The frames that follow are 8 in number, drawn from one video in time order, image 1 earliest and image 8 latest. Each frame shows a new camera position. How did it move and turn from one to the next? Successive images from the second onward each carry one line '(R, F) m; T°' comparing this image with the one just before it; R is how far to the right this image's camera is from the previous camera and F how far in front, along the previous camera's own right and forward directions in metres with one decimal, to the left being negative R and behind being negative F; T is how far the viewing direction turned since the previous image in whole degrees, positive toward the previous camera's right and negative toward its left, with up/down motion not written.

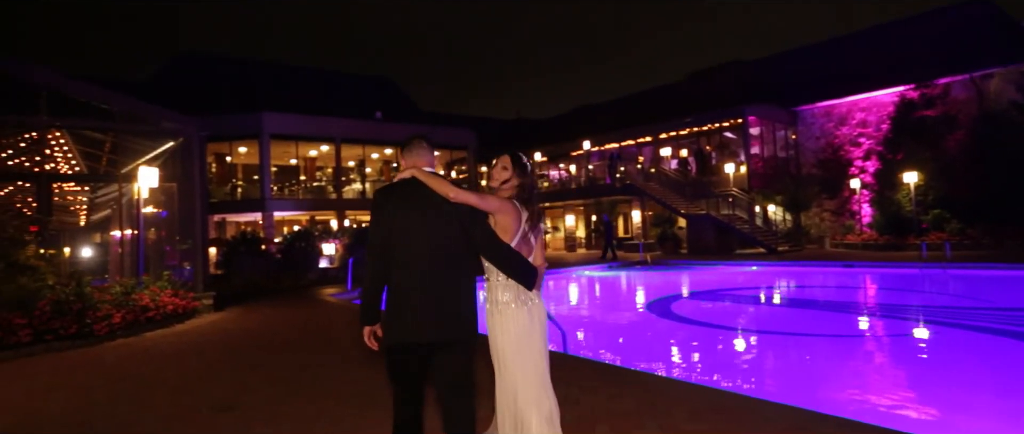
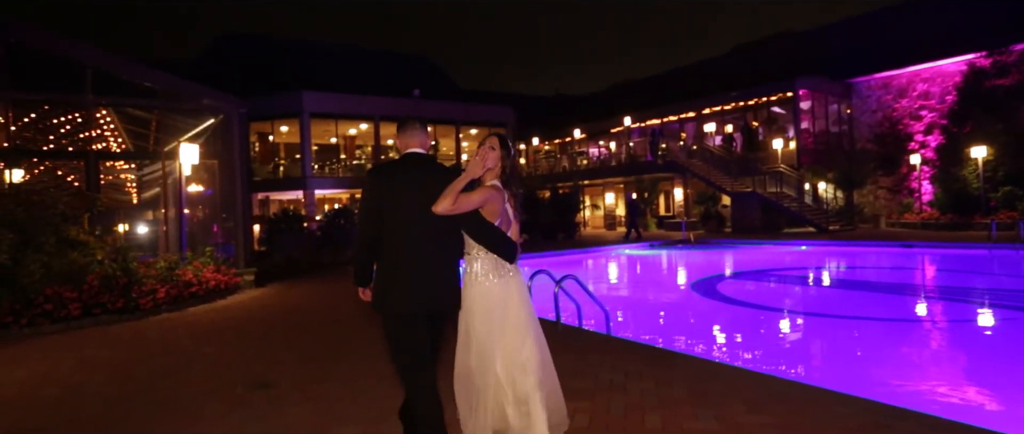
(0.0, +0.3) m; -4°
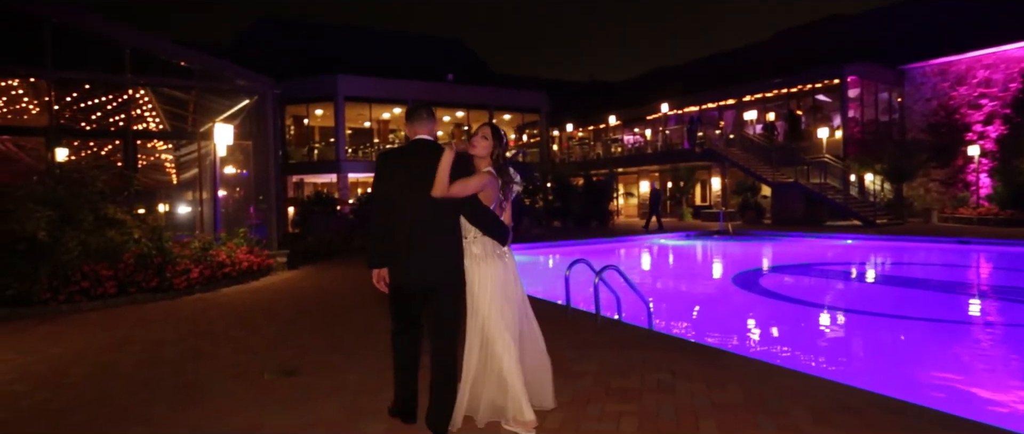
(-0.1, +0.3) m; -3°
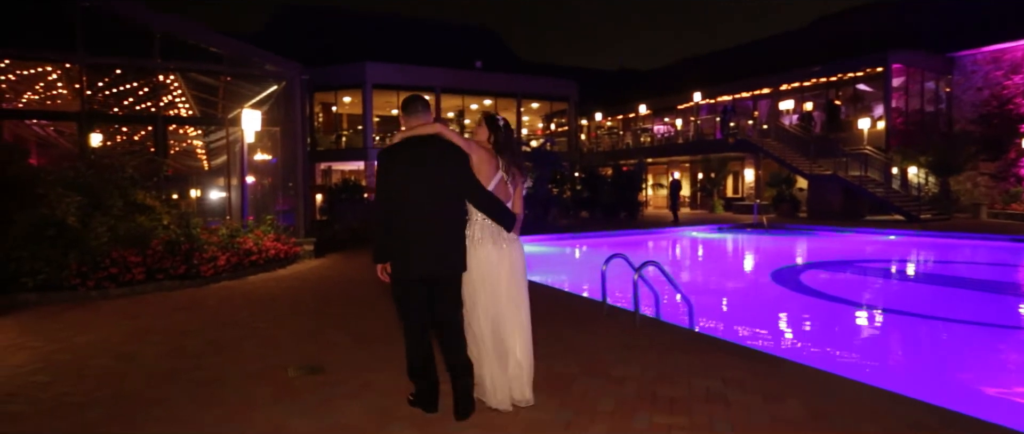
(-0.1, +0.3) m; -2°
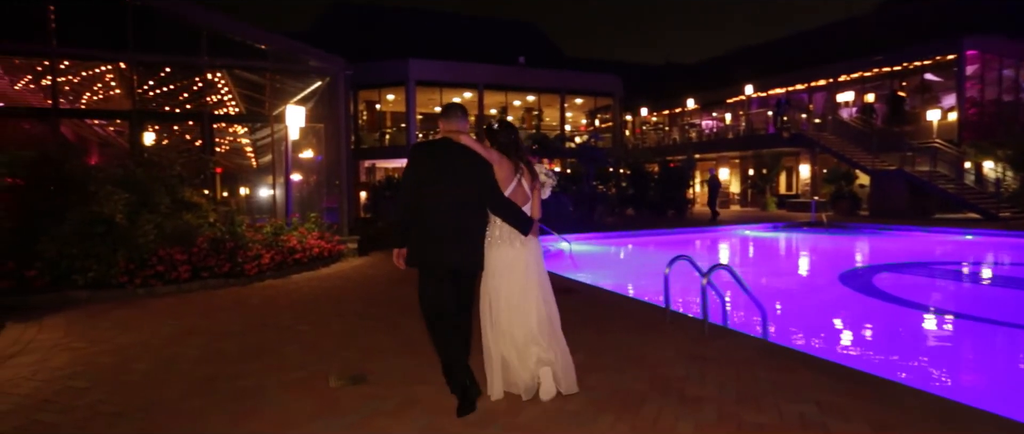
(-0.1, +0.4) m; -4°
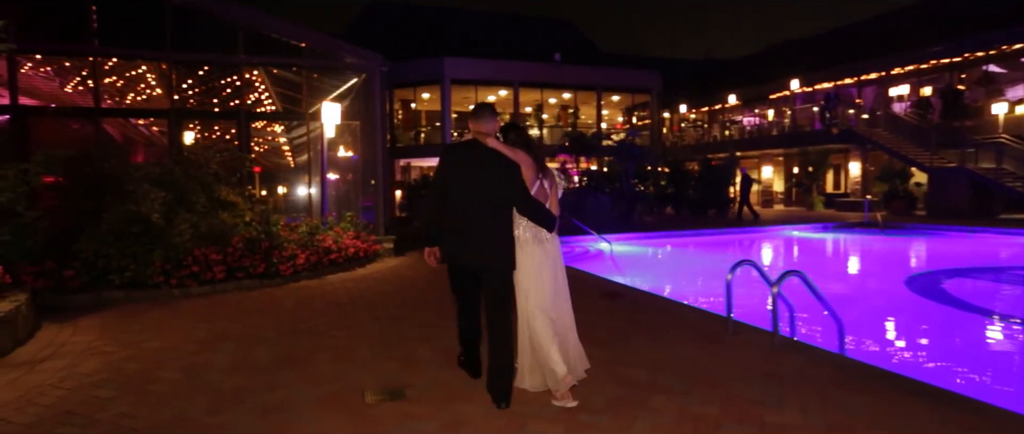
(-0.1, +0.4) m; -3°
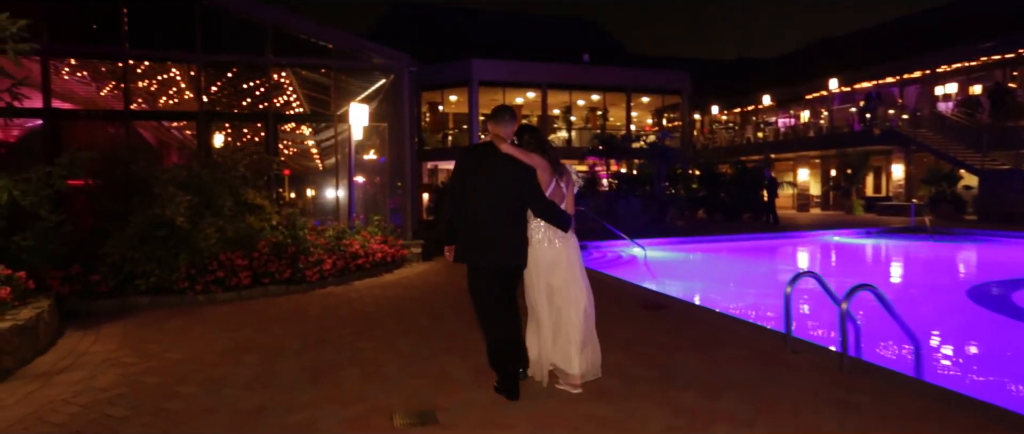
(-0.1, +0.3) m; -3°
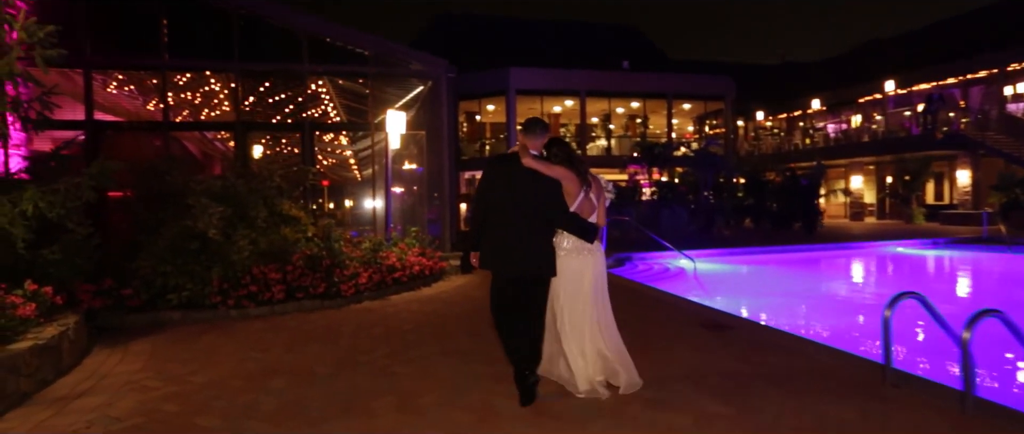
(-0.1, +0.5) m; -4°
